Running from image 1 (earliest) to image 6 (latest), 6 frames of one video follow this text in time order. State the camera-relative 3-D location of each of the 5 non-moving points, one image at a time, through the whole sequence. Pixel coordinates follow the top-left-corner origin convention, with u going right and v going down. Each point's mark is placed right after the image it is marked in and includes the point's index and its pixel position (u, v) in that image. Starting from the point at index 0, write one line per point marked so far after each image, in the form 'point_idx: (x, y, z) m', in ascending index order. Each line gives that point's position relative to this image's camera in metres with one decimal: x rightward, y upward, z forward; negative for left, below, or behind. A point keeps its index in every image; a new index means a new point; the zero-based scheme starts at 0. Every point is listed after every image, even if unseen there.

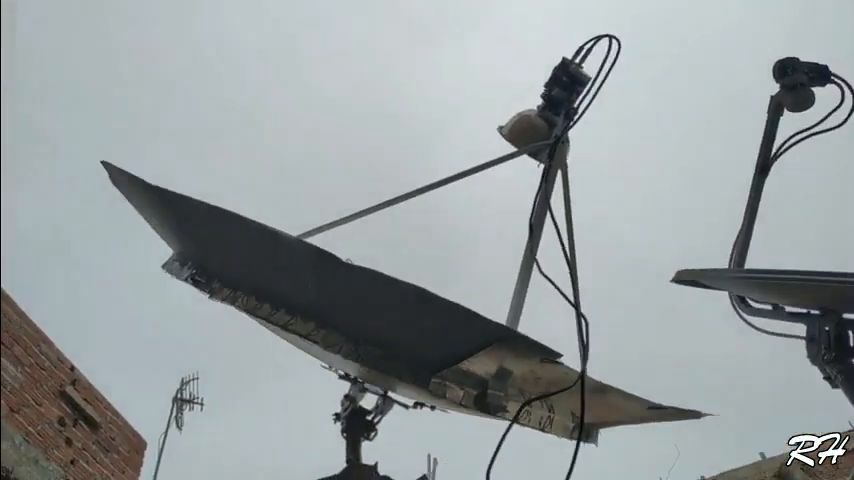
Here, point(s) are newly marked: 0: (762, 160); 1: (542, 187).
0: (+5.5, +1.3, +12.1) m
1: (+1.9, +0.8, +11.9) m
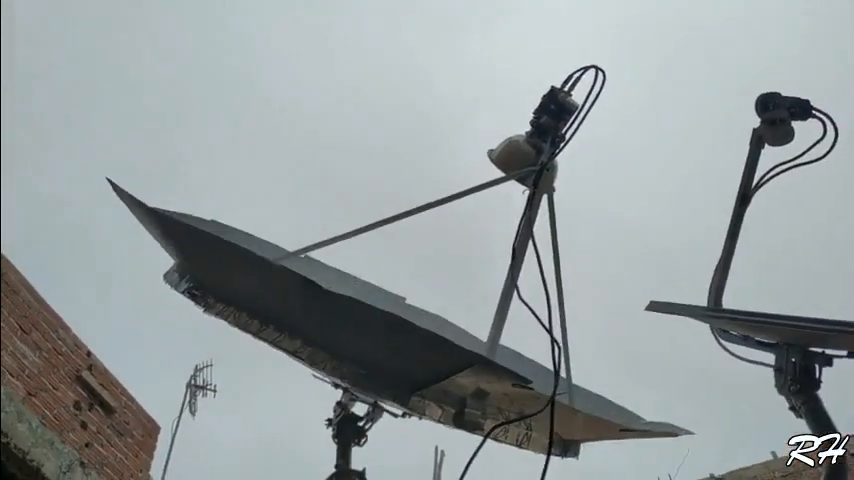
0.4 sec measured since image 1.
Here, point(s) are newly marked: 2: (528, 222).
0: (+5.3, +0.8, +12.4) m
1: (+1.6, +0.4, +12.3) m
2: (+1.7, +0.3, +12.4) m
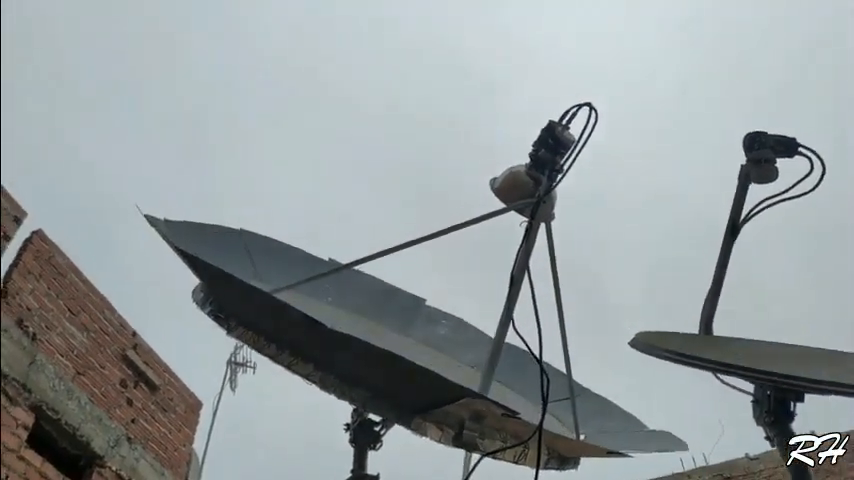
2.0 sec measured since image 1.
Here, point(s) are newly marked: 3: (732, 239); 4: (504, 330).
0: (+5.3, +0.3, +13.0) m
1: (+1.7, -0.1, +13.1) m
2: (+1.7, -0.2, +13.1) m
3: (+5.2, 0.0, +12.7) m
4: (+1.3, -1.5, +12.3) m
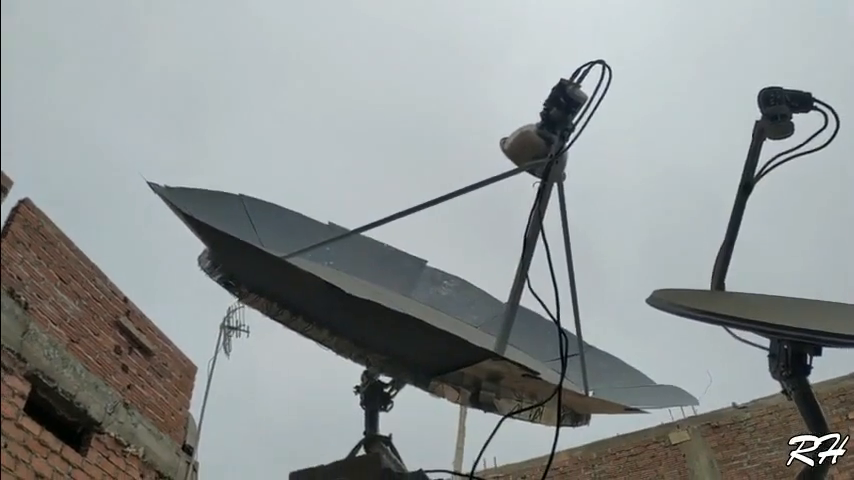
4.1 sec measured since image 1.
0: (+5.5, +1.1, +12.9) m
1: (+1.9, +0.6, +13.0) m
2: (+2.0, +0.5, +13.1) m
3: (+5.4, +0.7, +12.7) m
4: (+1.5, -0.8, +12.3) m
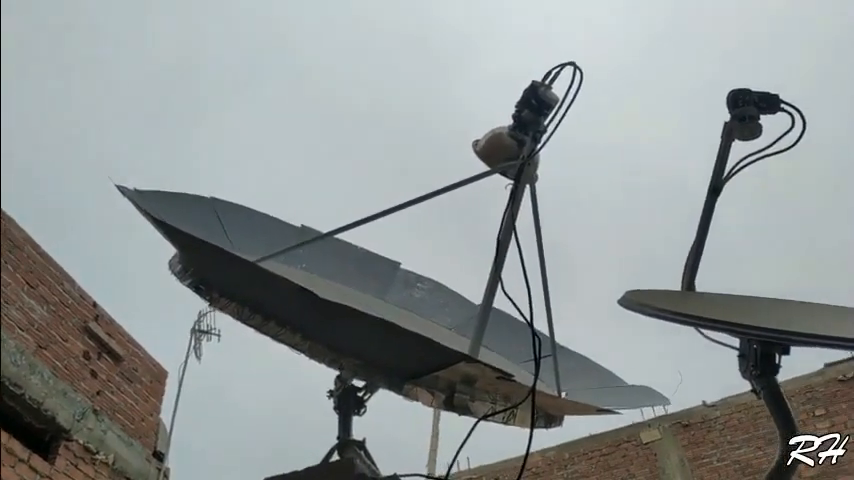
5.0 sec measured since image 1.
0: (+5.1, +1.0, +13.1) m
1: (+1.4, +0.5, +13.0) m
2: (+1.5, +0.4, +13.1) m
3: (+5.0, +0.7, +12.9) m
4: (+1.1, -0.9, +12.3) m
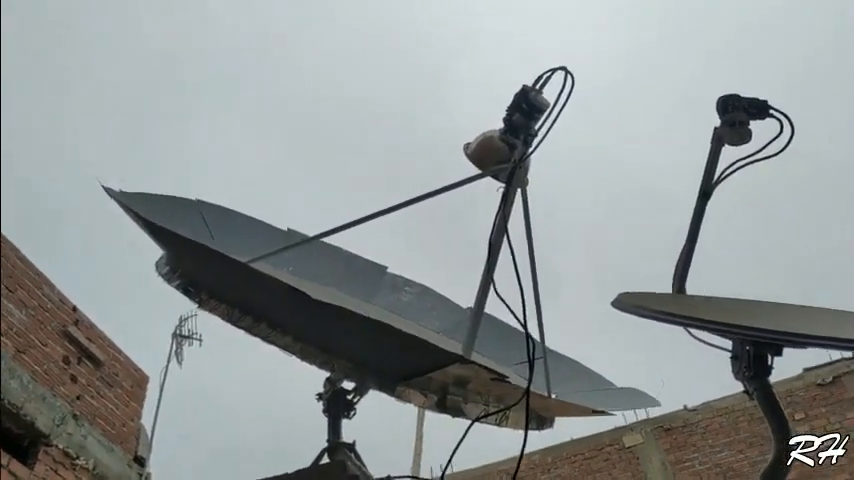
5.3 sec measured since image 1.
0: (+4.9, +1.0, +13.1) m
1: (+1.3, +0.5, +13.0) m
2: (+1.4, +0.4, +13.1) m
3: (+4.9, +0.7, +12.9) m
4: (+1.0, -0.9, +12.2) m
